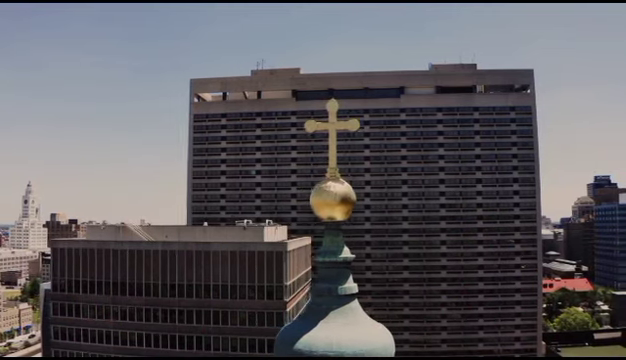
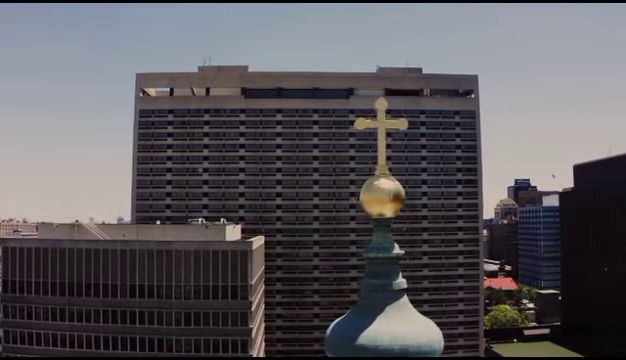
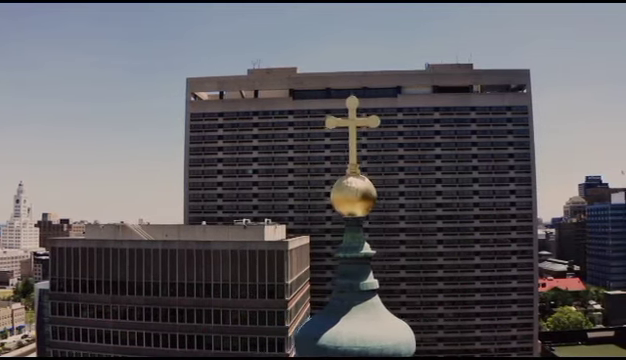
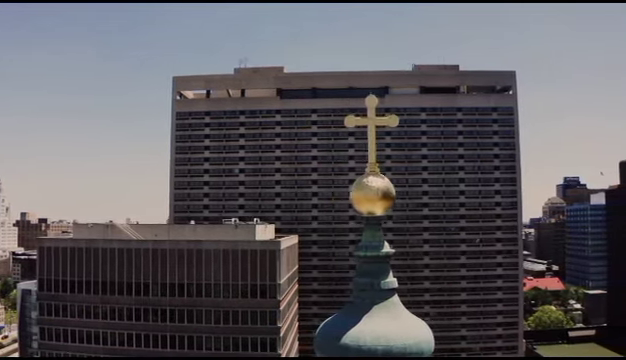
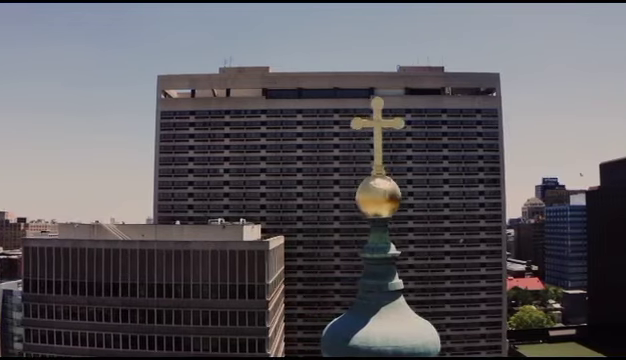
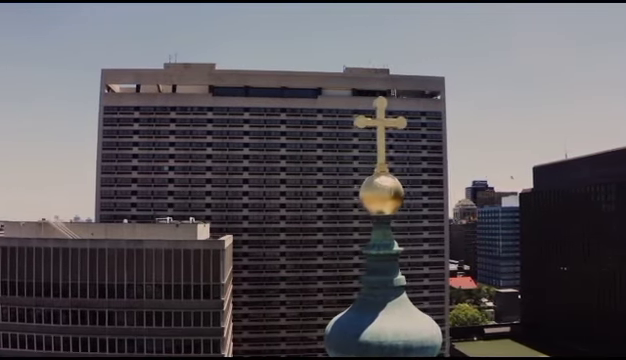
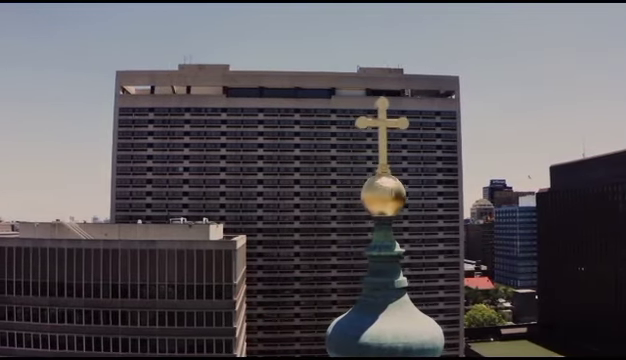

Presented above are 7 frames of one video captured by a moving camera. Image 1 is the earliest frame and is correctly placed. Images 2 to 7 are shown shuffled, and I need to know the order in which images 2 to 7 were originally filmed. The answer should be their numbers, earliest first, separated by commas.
3, 4, 5, 2, 7, 6
